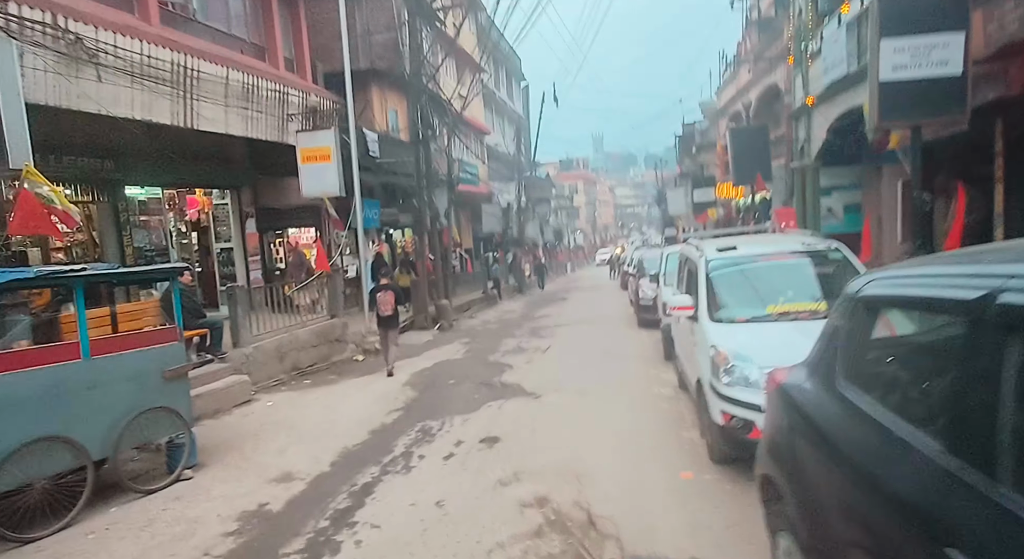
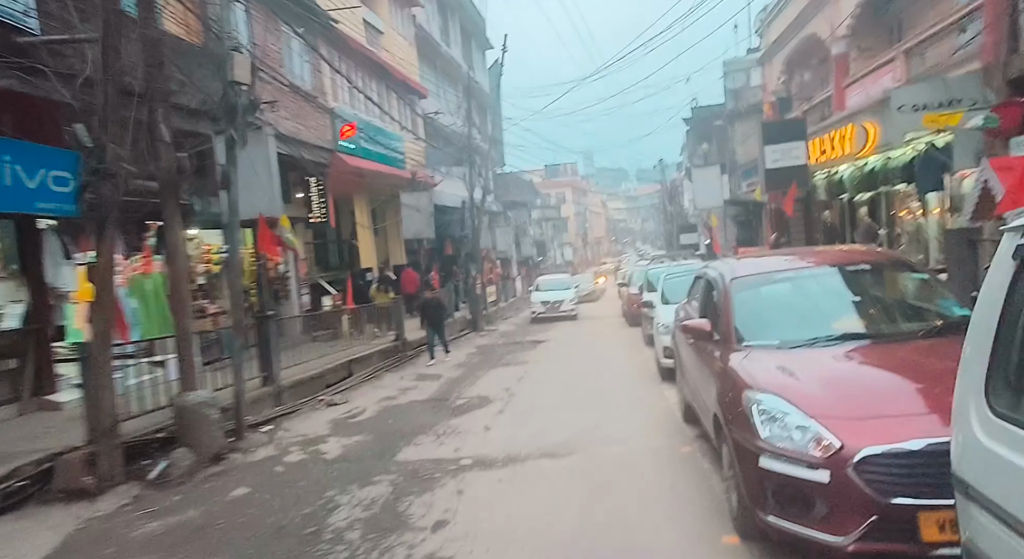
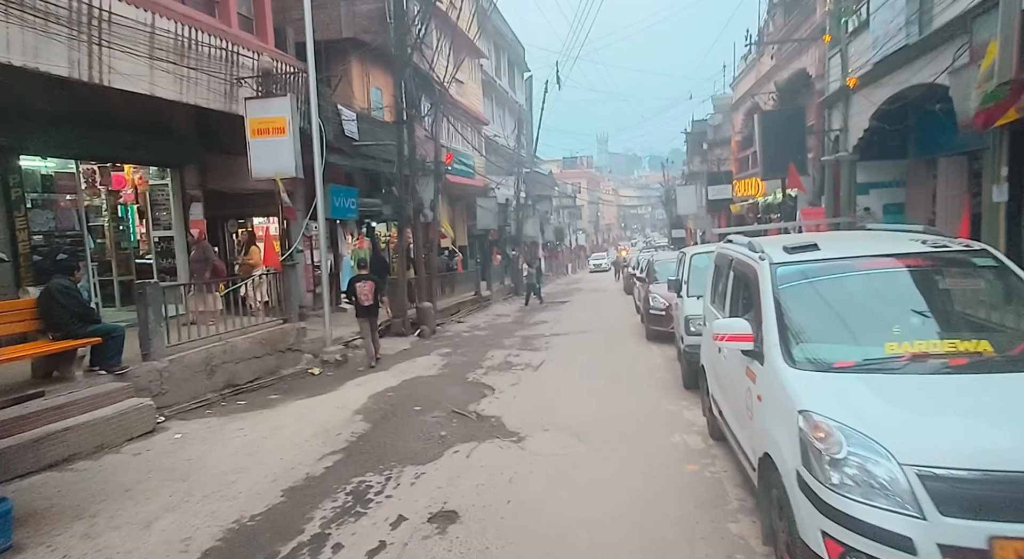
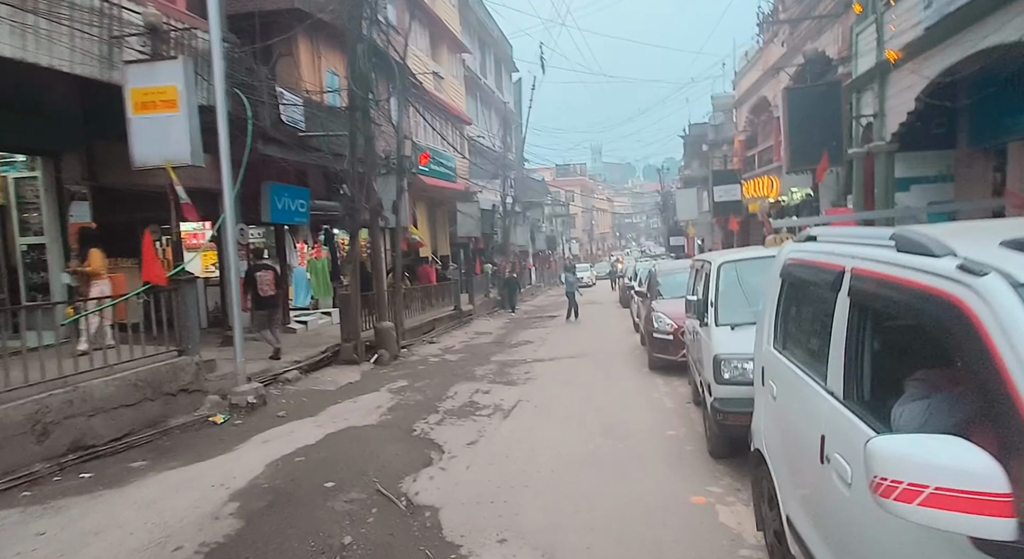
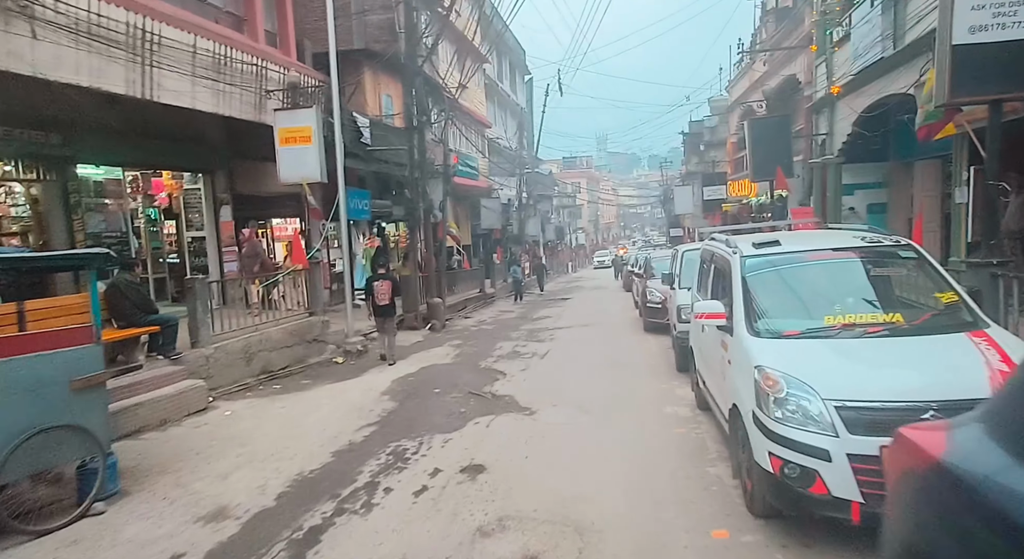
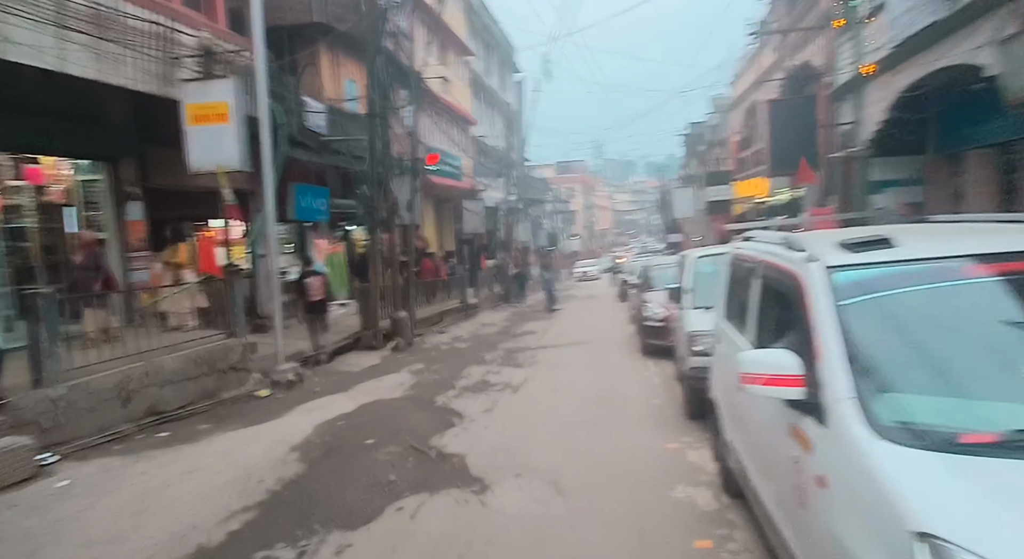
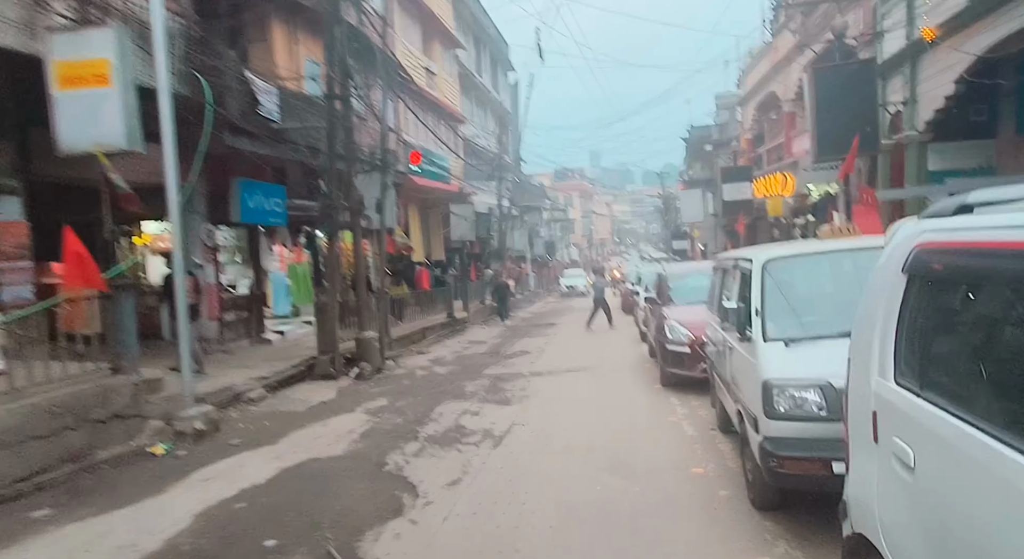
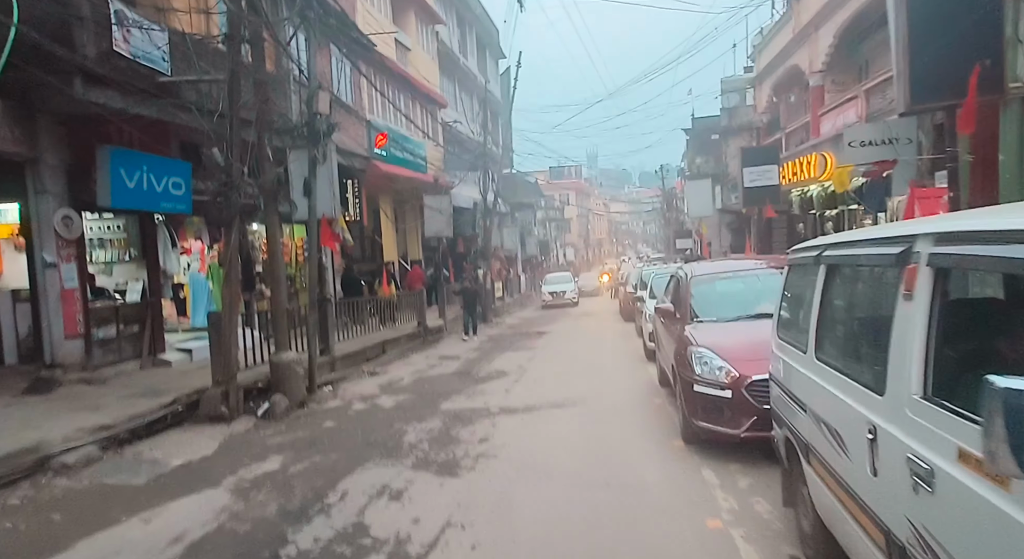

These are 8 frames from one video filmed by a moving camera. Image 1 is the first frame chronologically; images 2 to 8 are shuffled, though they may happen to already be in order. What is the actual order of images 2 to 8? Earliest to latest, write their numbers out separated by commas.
5, 3, 6, 4, 7, 8, 2
